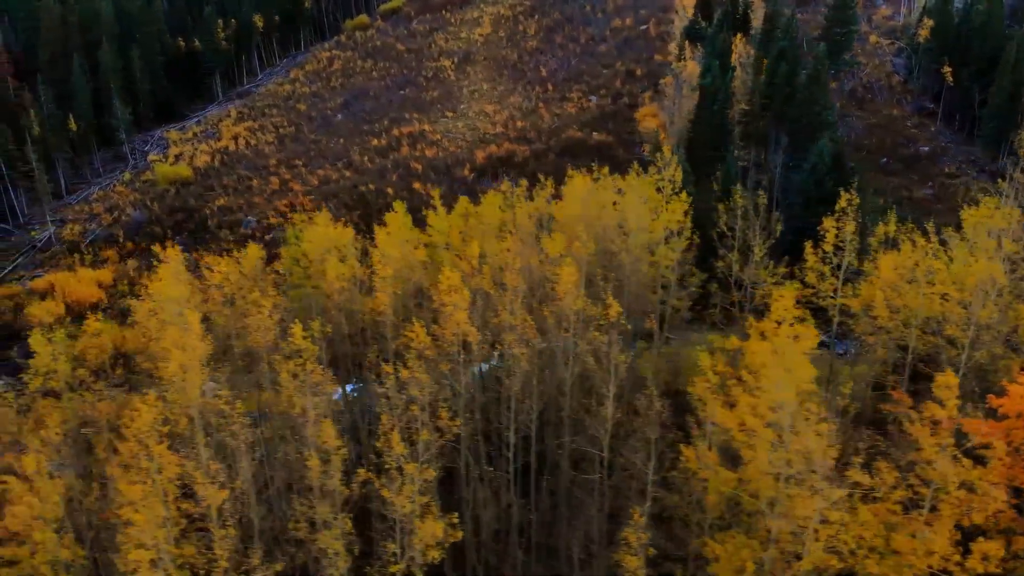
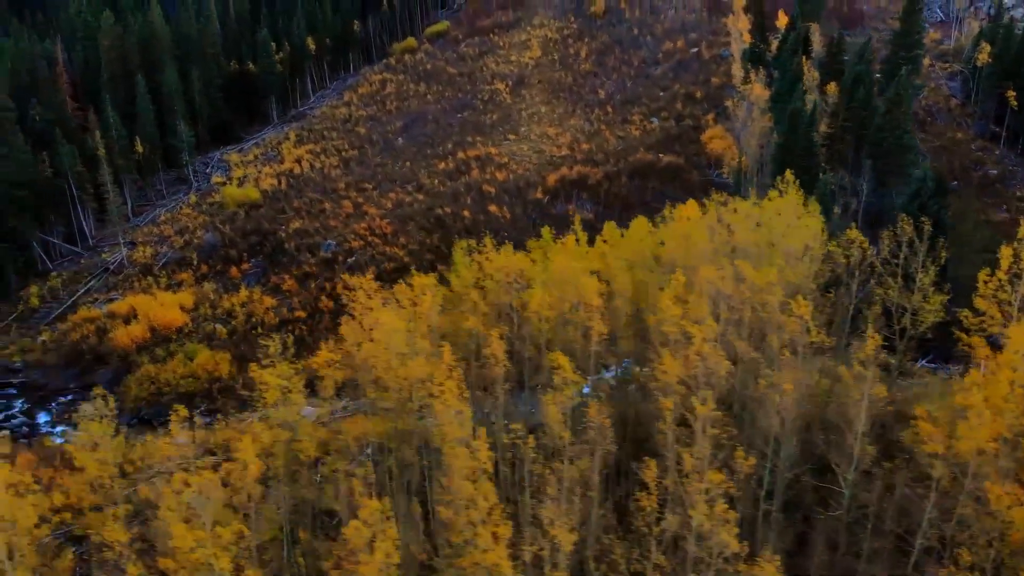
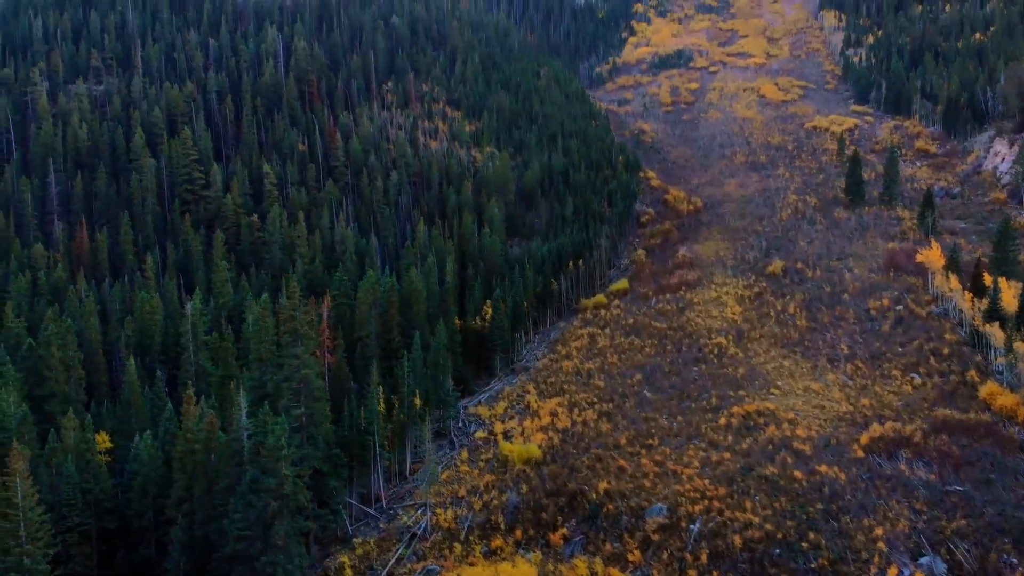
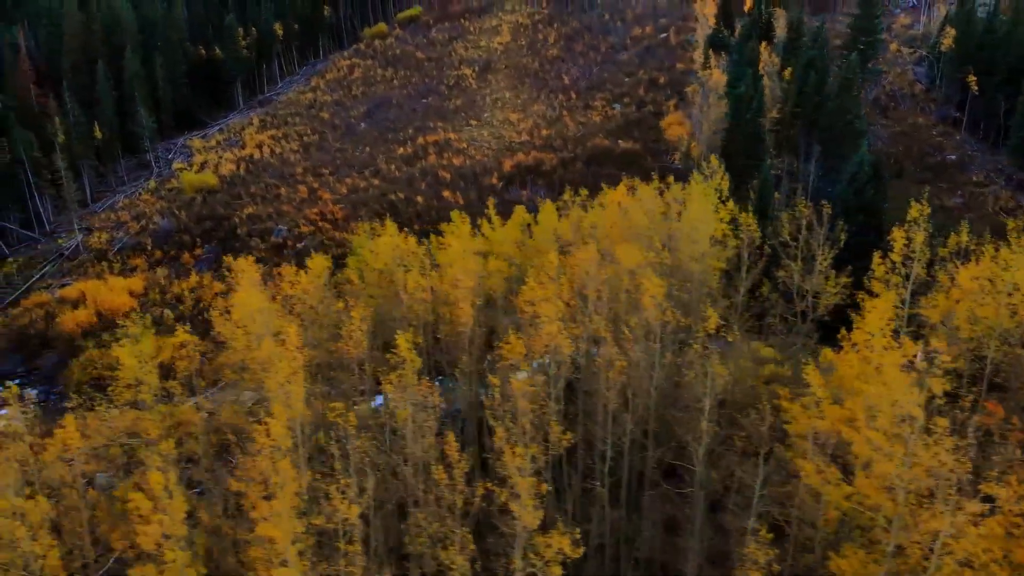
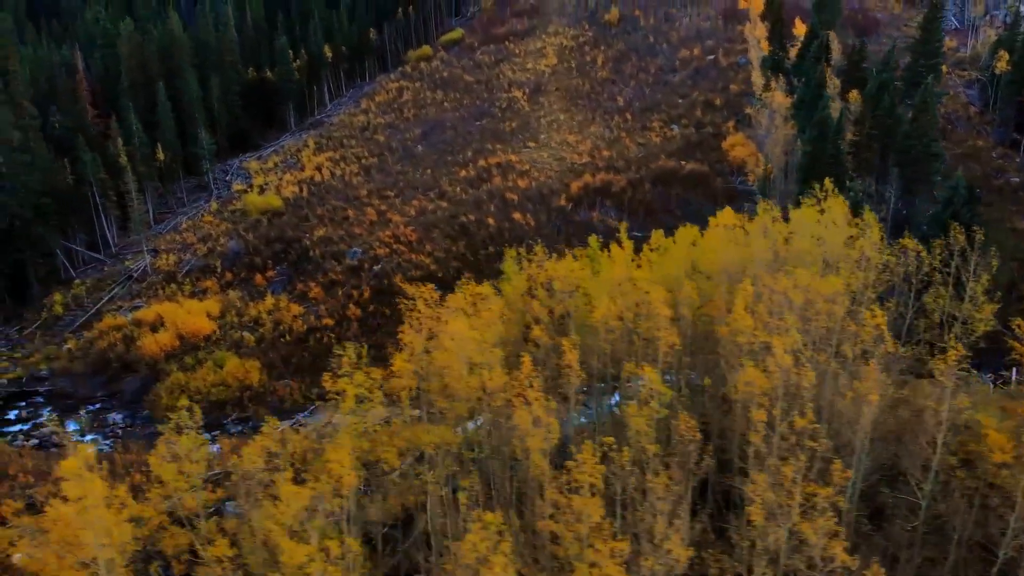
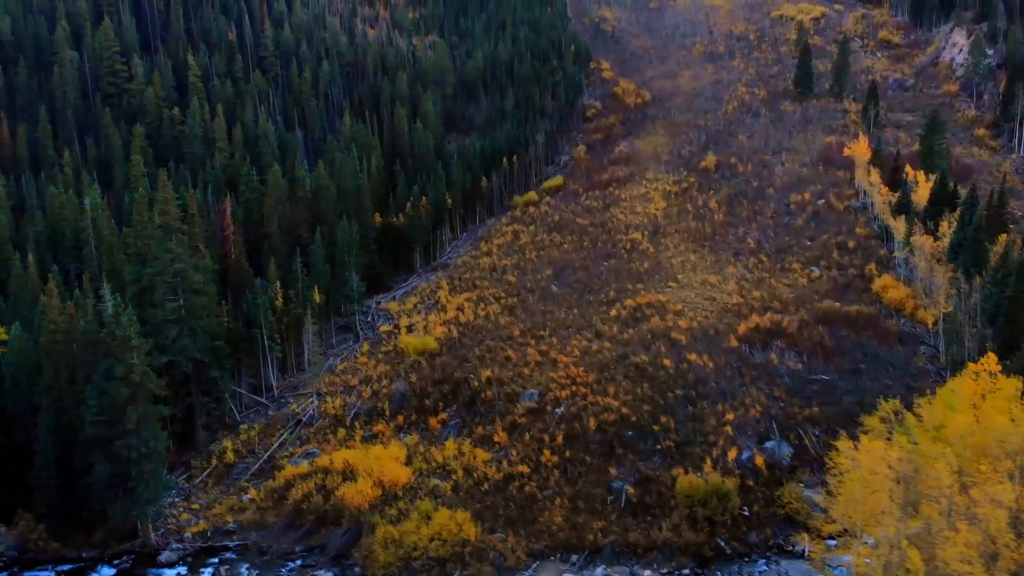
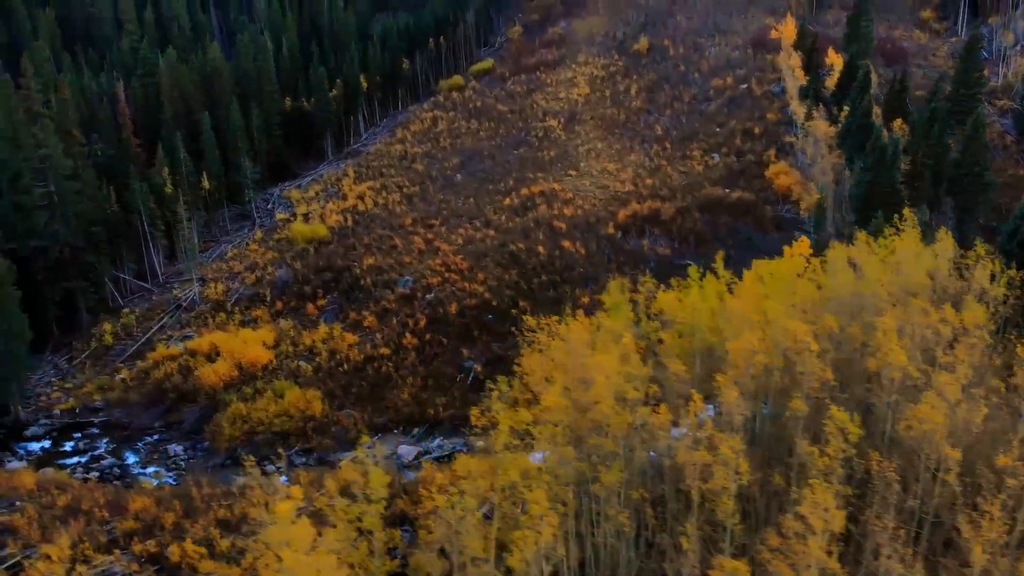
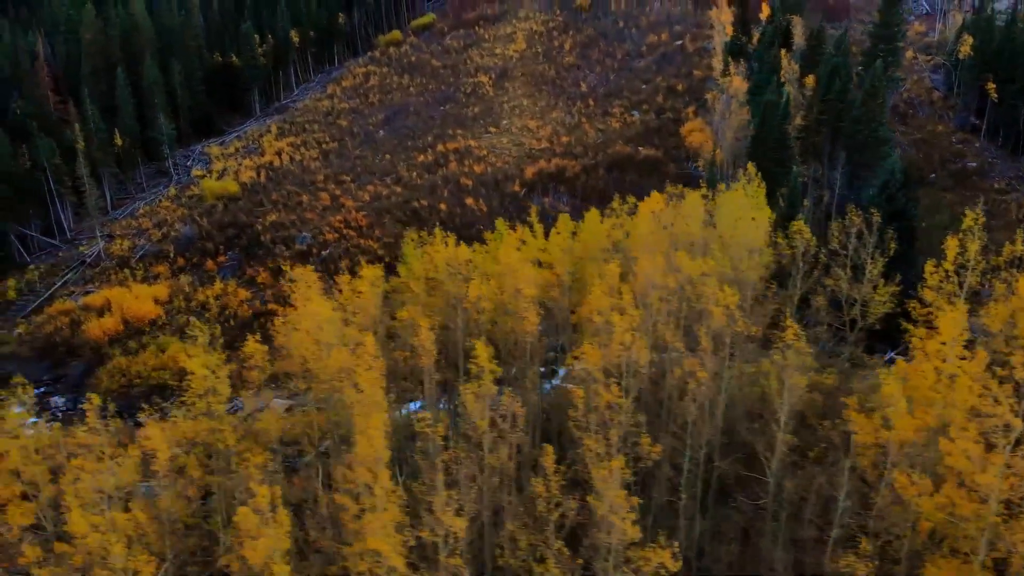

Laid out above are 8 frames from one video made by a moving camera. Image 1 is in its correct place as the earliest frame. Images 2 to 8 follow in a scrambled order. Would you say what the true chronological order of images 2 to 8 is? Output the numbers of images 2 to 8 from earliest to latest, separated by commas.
4, 8, 2, 5, 7, 6, 3
